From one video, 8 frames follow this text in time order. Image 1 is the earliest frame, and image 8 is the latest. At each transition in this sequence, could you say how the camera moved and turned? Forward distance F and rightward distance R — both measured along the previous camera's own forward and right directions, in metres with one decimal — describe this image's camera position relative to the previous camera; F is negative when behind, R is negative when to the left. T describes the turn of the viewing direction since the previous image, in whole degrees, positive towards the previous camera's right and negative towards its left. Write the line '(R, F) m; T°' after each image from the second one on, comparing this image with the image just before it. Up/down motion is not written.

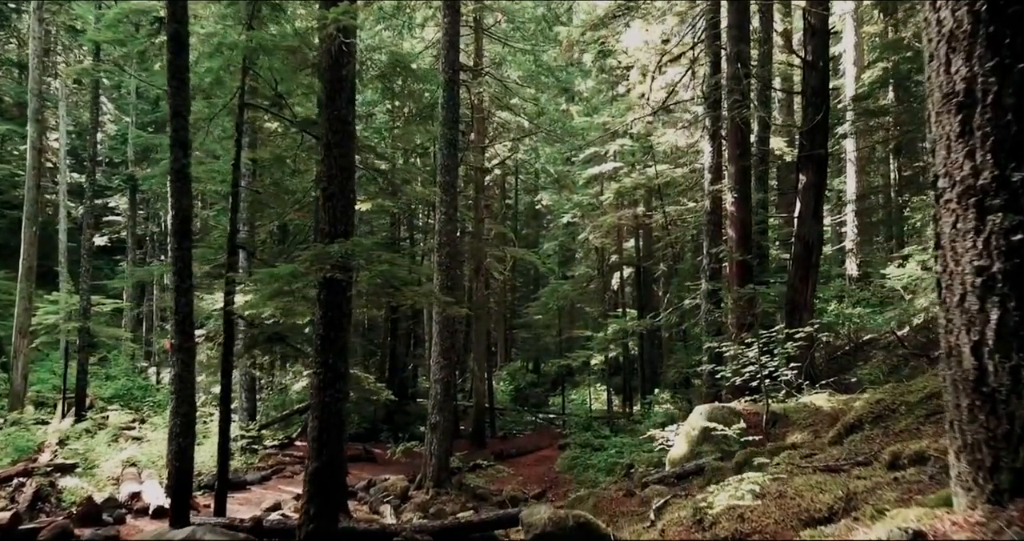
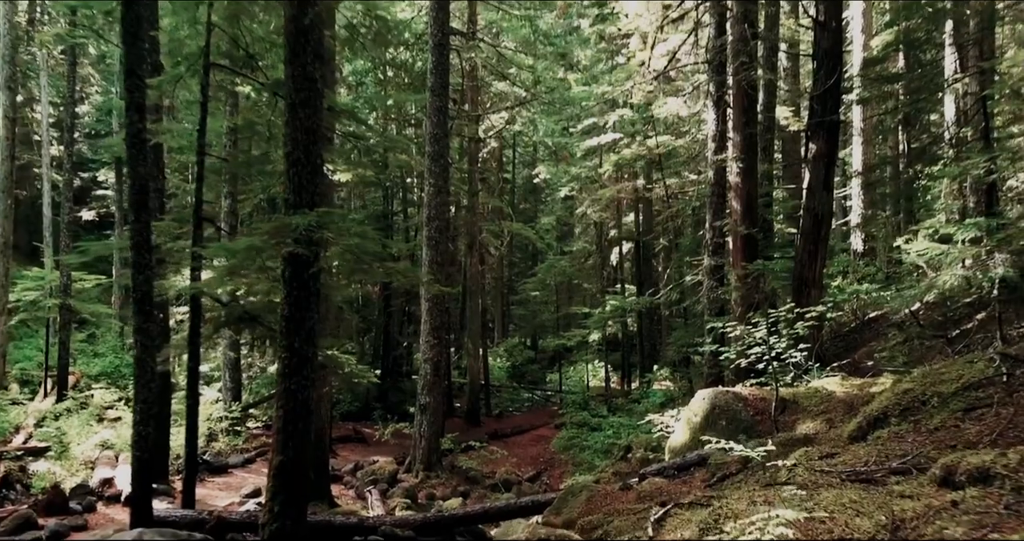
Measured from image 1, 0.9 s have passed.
(+0.1, +0.6) m; 0°
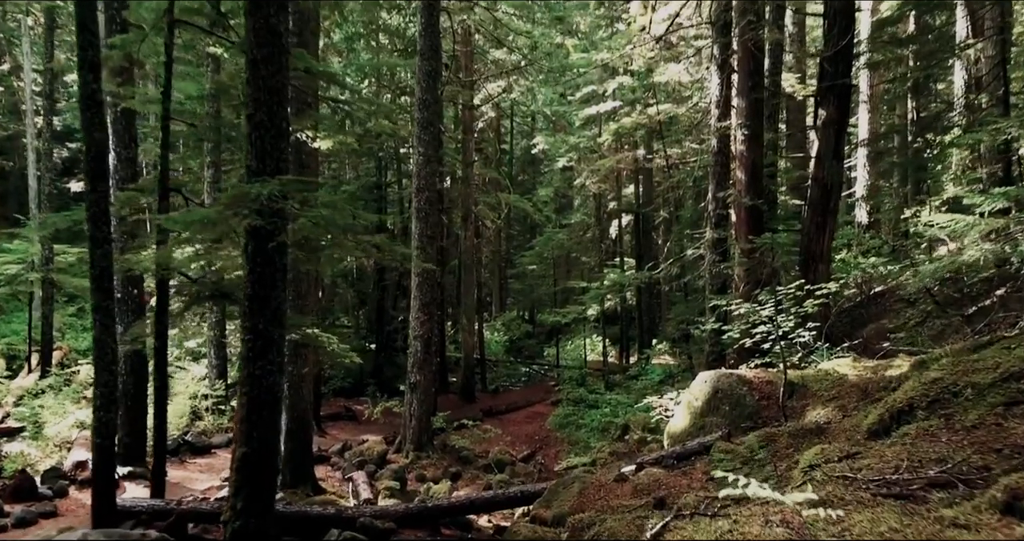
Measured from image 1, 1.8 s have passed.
(+0.1, +0.5) m; 0°
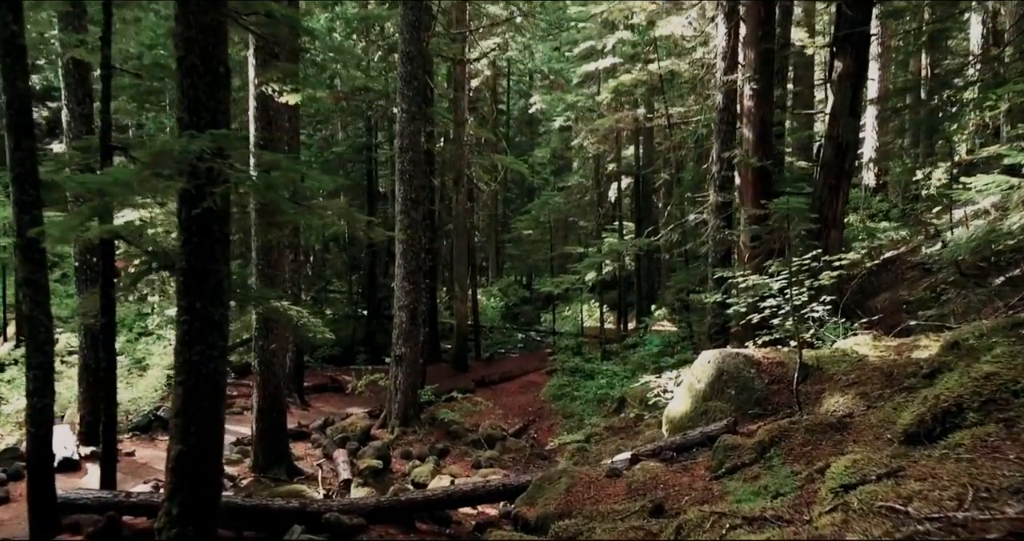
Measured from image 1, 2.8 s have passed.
(+0.2, +0.7) m; 0°
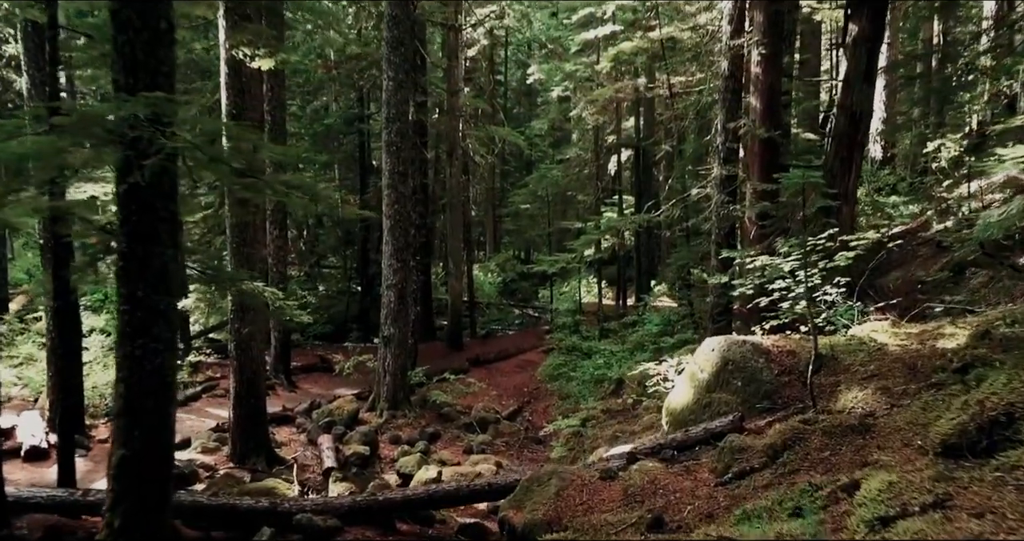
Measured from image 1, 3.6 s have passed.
(+0.1, +0.5) m; 0°
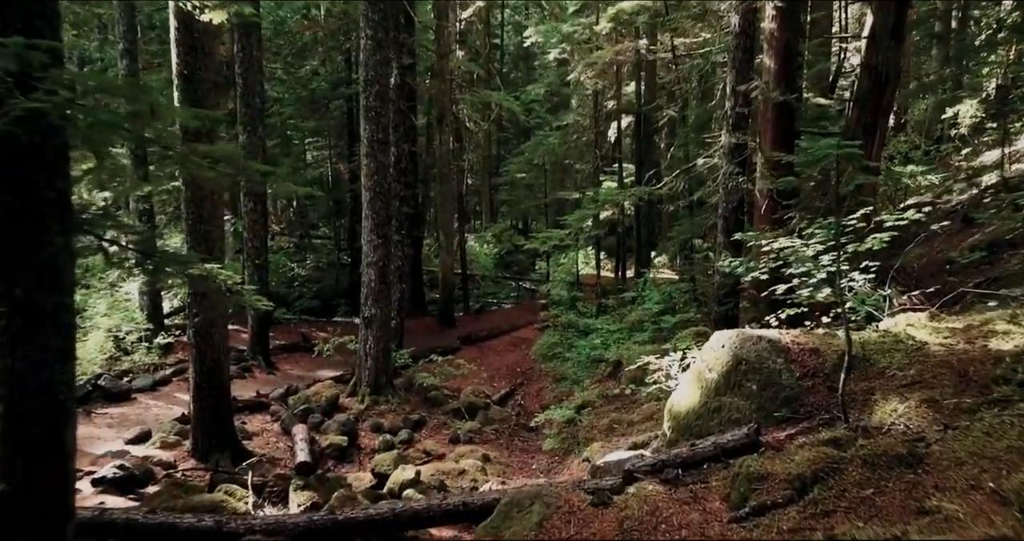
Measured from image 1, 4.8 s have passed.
(+0.1, +0.8) m; 0°
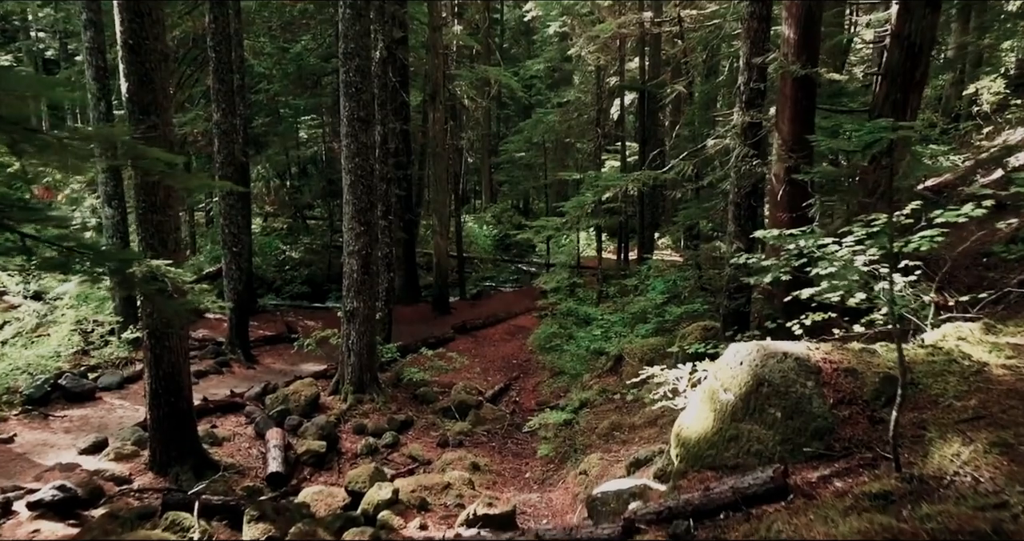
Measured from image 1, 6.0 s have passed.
(+0.1, +0.8) m; 0°
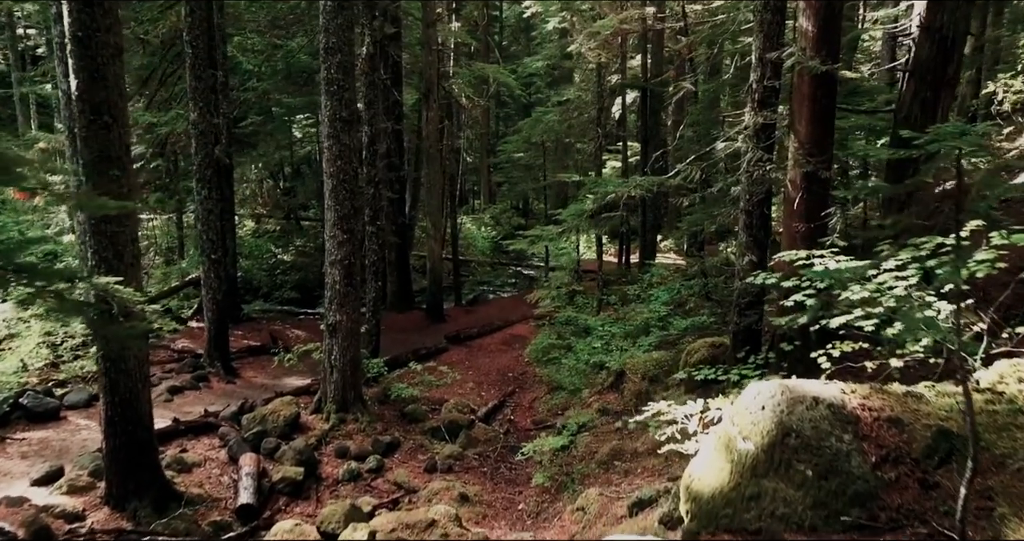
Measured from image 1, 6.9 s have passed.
(+0.1, +0.6) m; 0°
